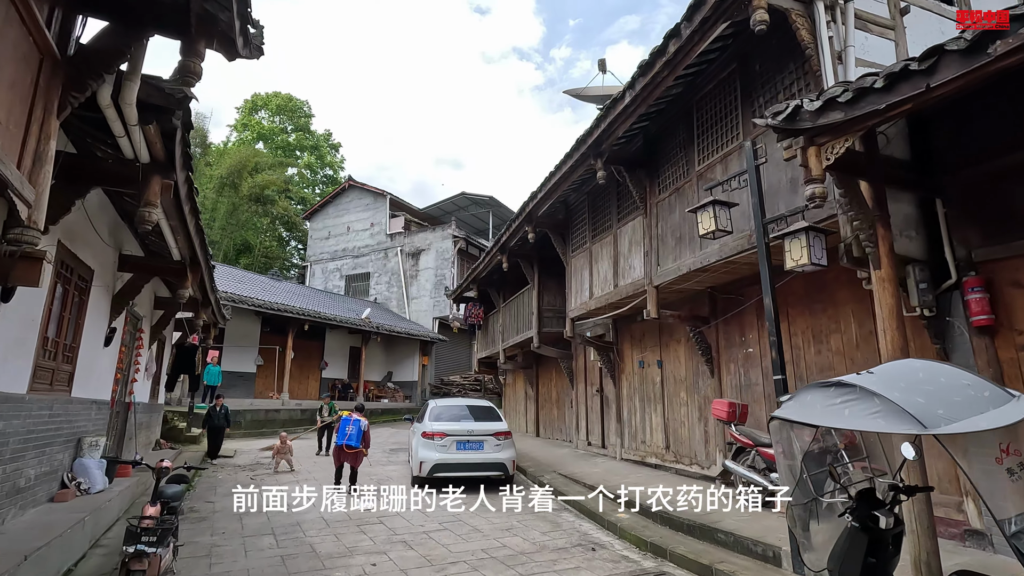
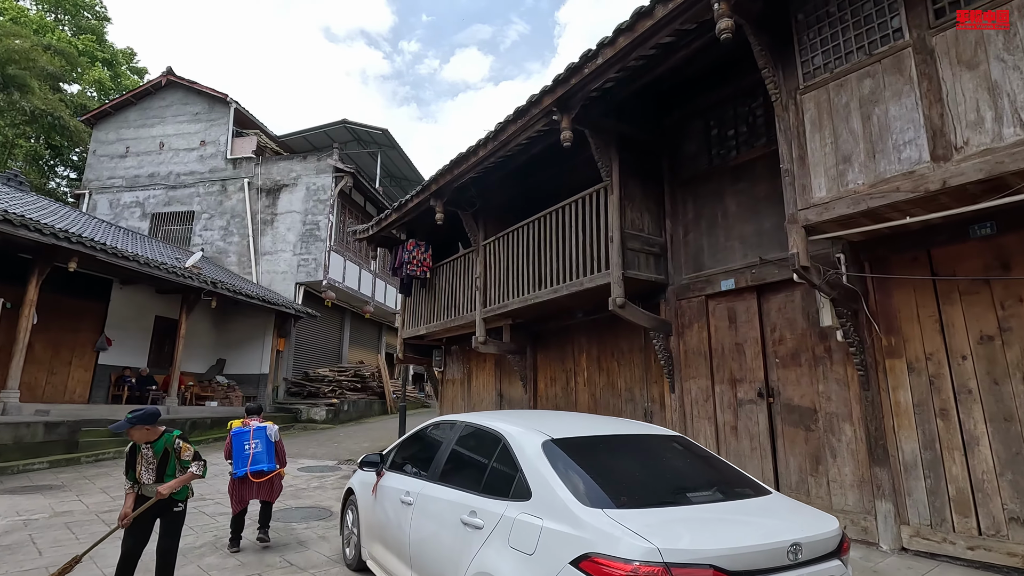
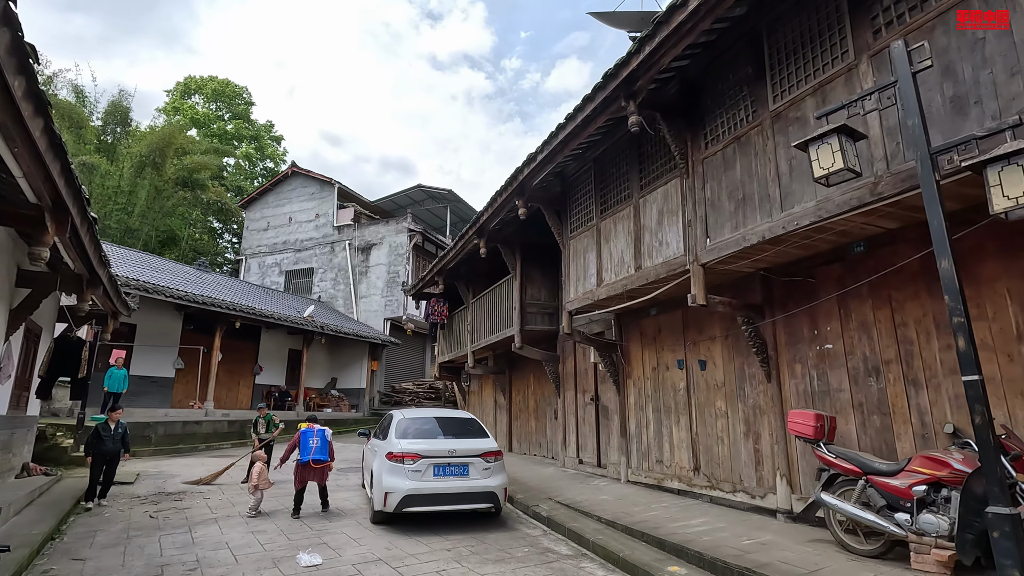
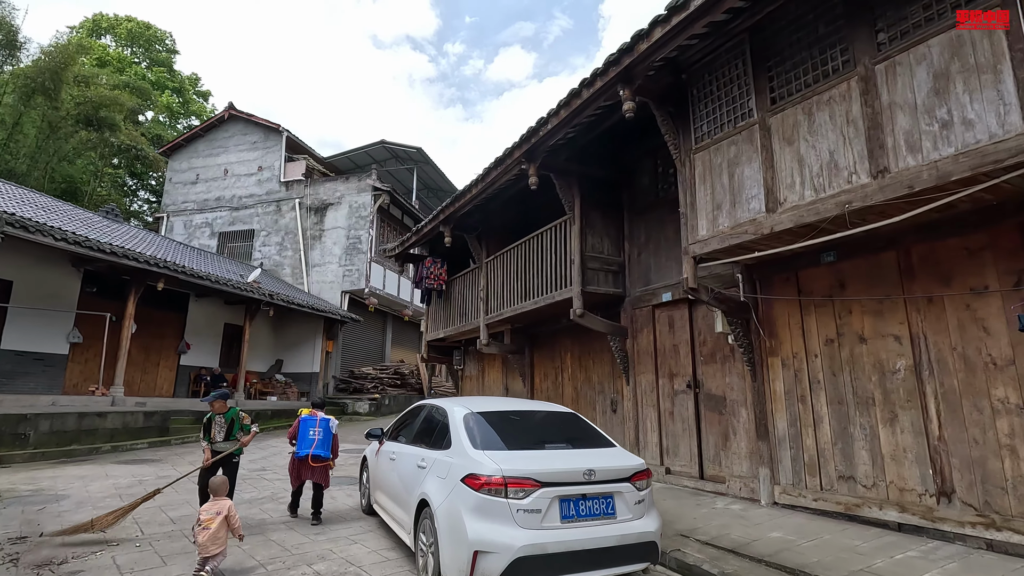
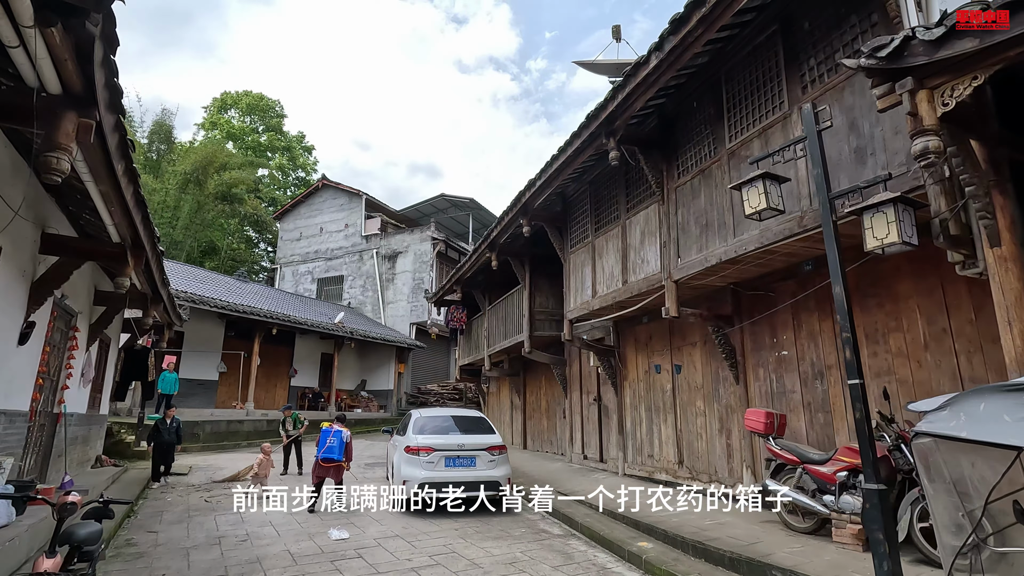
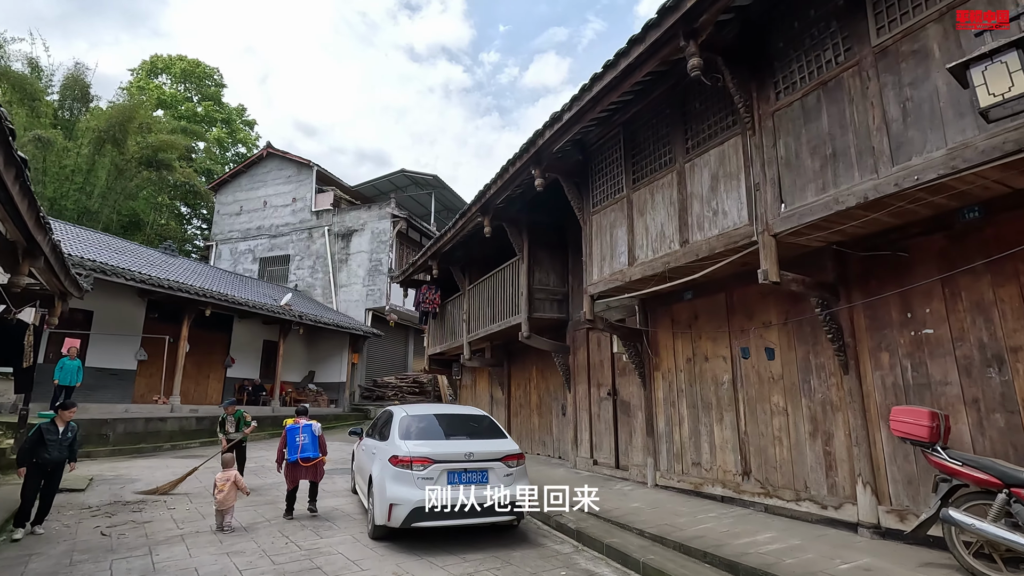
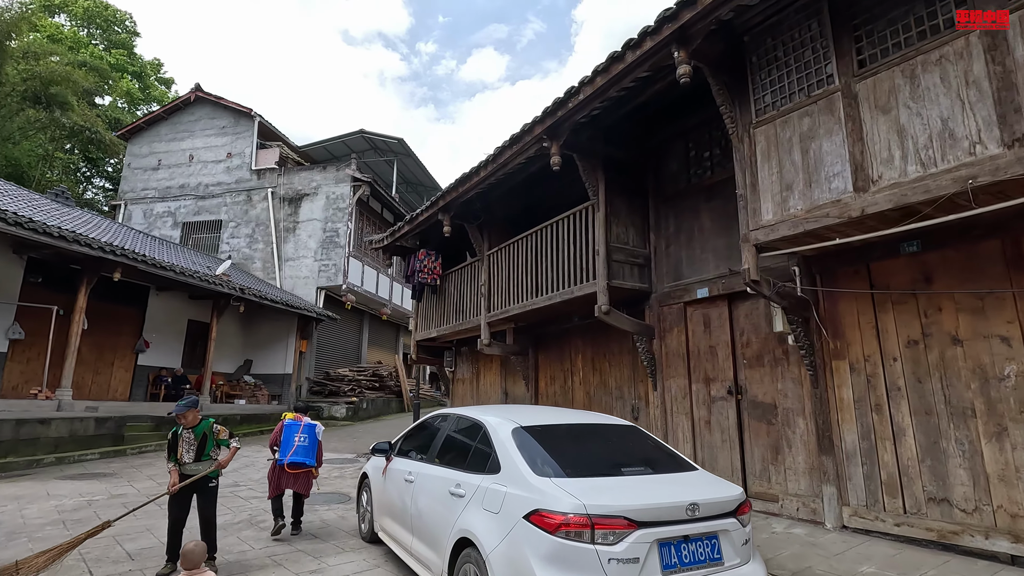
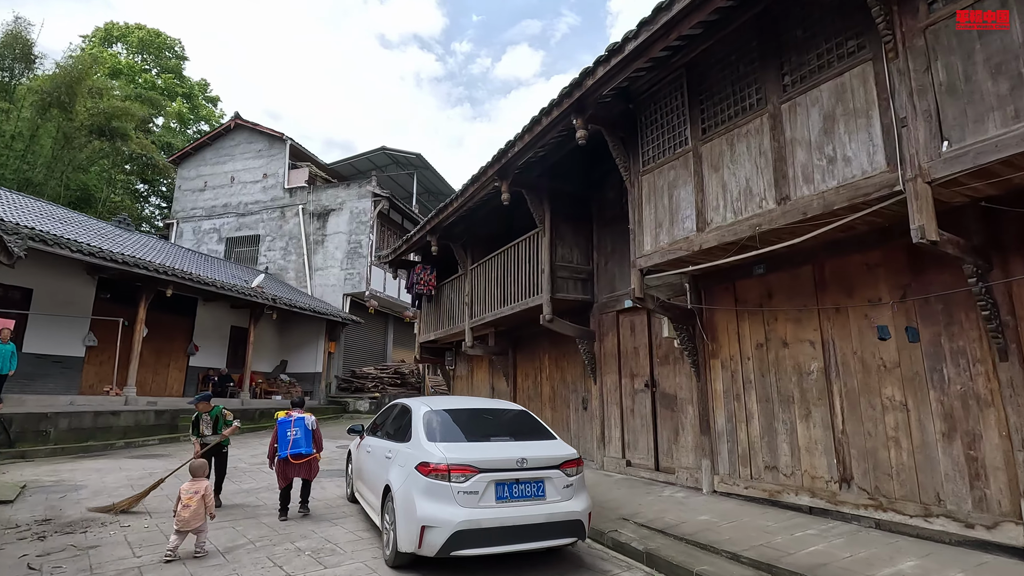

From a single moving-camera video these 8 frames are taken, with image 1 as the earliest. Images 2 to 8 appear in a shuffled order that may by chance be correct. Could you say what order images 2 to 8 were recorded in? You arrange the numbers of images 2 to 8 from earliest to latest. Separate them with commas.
5, 3, 6, 8, 4, 7, 2
